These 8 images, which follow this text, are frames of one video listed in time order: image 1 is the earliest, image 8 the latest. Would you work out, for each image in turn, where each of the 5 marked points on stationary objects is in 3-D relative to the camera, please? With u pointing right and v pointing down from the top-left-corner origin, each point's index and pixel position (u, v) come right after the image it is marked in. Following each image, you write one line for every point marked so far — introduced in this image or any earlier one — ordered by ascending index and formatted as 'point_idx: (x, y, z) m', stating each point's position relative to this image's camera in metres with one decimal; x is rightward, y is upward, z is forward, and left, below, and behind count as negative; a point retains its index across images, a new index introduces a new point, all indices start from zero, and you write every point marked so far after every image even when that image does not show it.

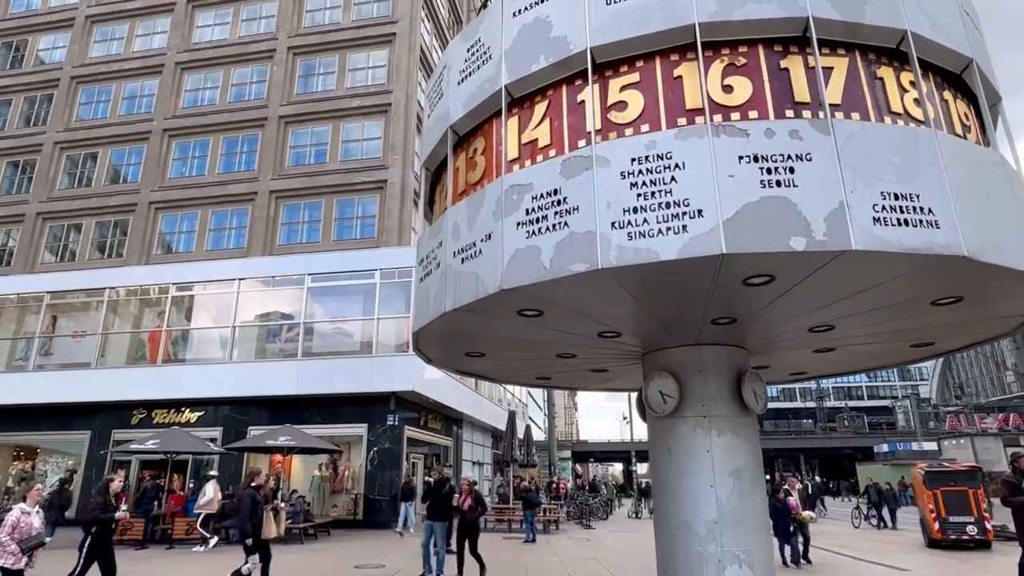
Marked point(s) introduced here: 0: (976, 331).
0: (+8.4, -0.8, +11.2) m
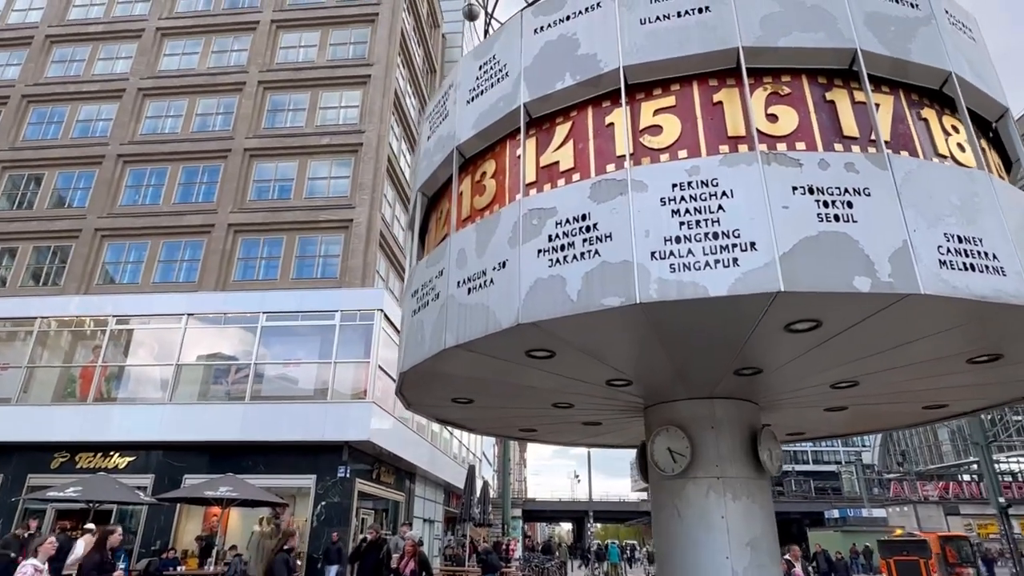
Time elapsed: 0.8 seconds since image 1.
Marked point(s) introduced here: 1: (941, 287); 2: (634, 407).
0: (+8.3, -1.8, +10.7) m
1: (+4.6, 0.0, +6.5) m
2: (+2.3, -2.2, +11.6) m
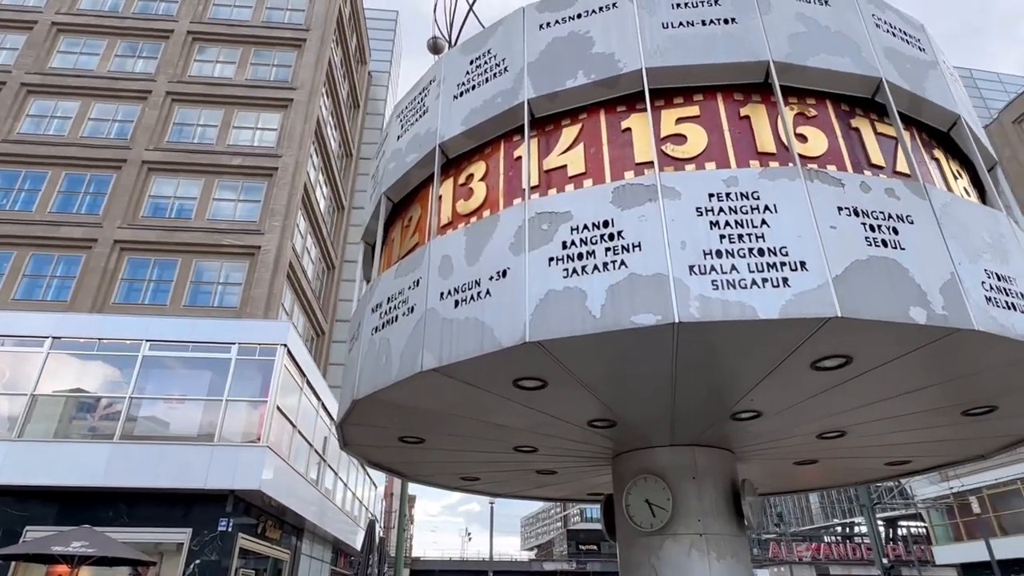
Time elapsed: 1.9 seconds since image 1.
0: (+7.6, -2.8, +10.6) m
1: (+4.7, -0.3, +6.1) m
2: (+1.5, -2.8, +10.5) m
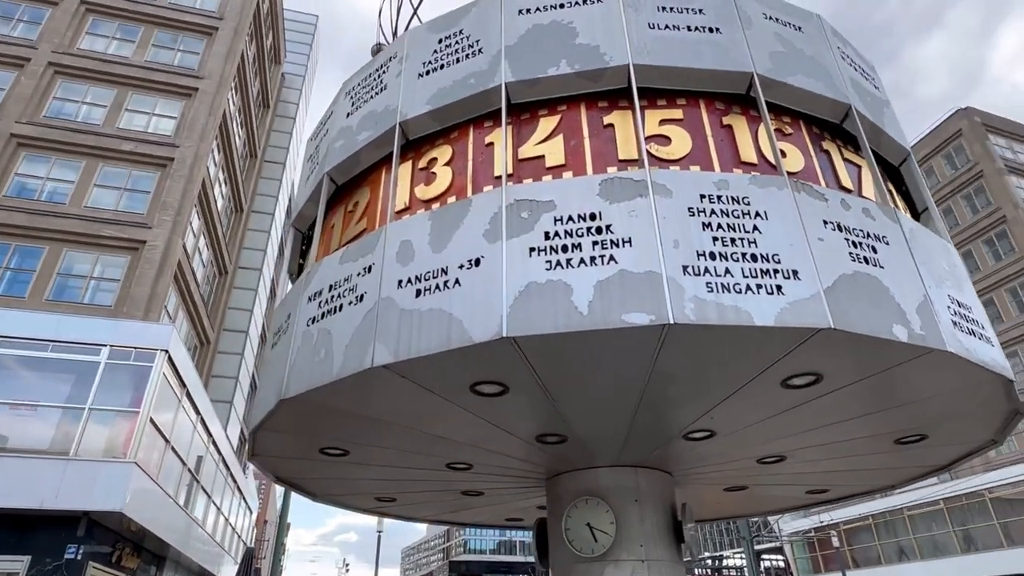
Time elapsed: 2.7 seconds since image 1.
0: (+6.4, -3.4, +10.9) m
1: (+4.5, -0.6, +6.2) m
2: (+0.4, -3.0, +9.9) m
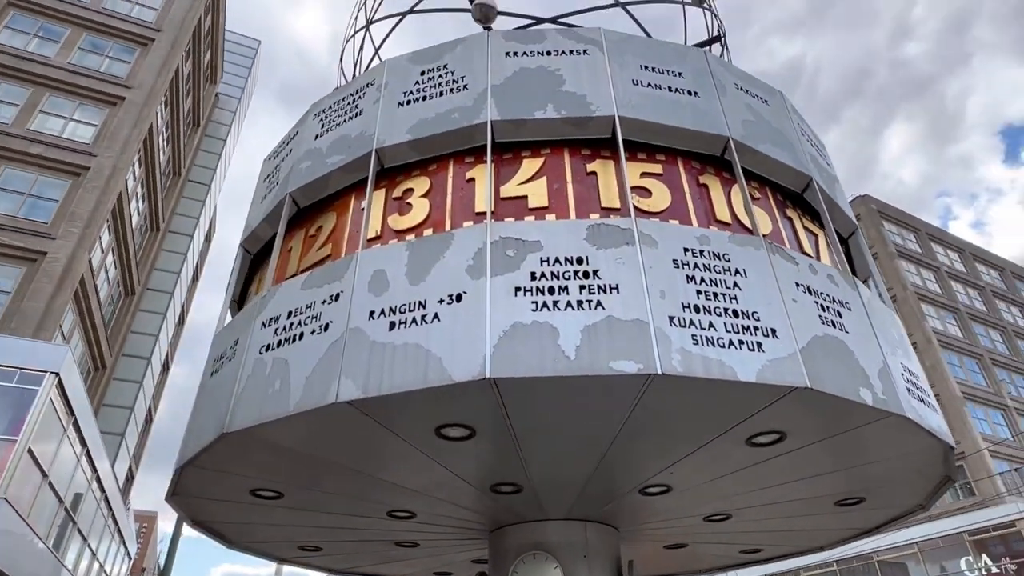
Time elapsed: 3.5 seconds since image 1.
0: (+5.3, -4.6, +11.2) m
1: (+4.2, -1.3, +6.5) m
2: (-0.5, -3.6, +9.5) m
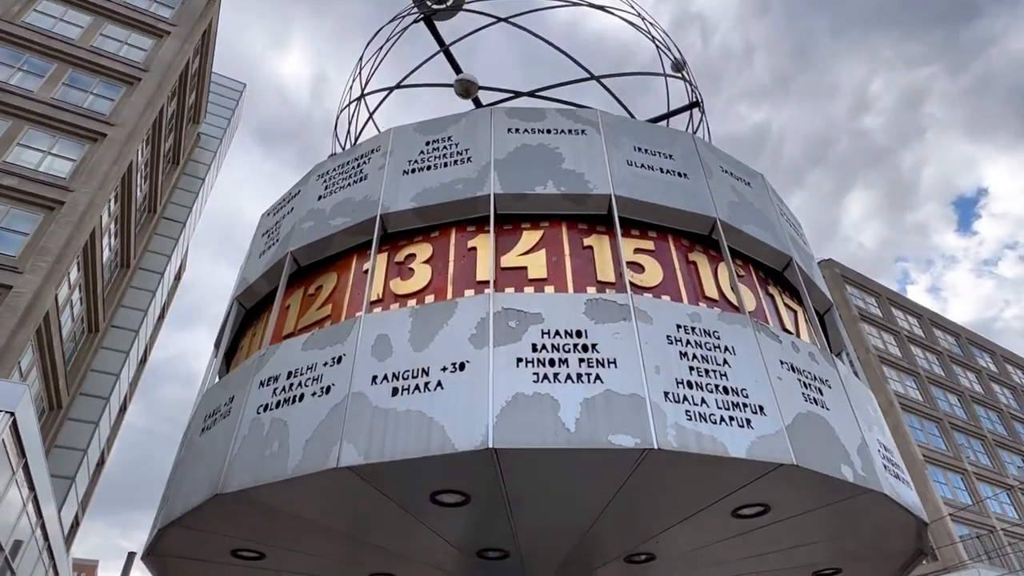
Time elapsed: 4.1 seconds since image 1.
0: (+4.9, -5.9, +11.3) m
1: (+4.1, -2.2, +6.8) m
2: (-0.8, -4.6, +9.4) m
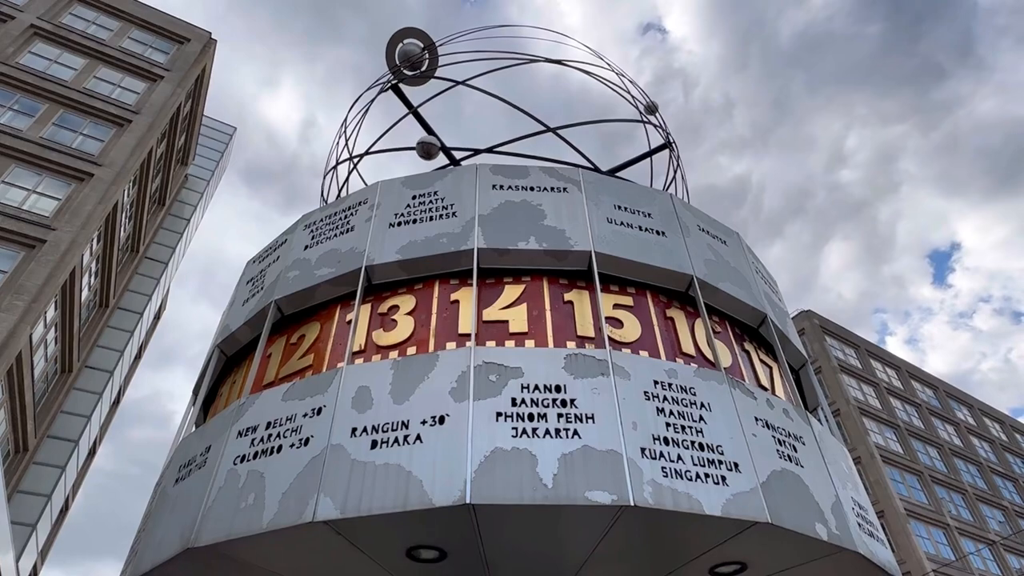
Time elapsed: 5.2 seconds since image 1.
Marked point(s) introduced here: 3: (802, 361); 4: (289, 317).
0: (+4.5, -6.9, +11.0) m
1: (+3.9, -2.9, +6.8) m
2: (-1.1, -5.3, +9.1) m
3: (+6.9, -1.7, +14.7) m
4: (-5.0, -0.6, +13.8) m
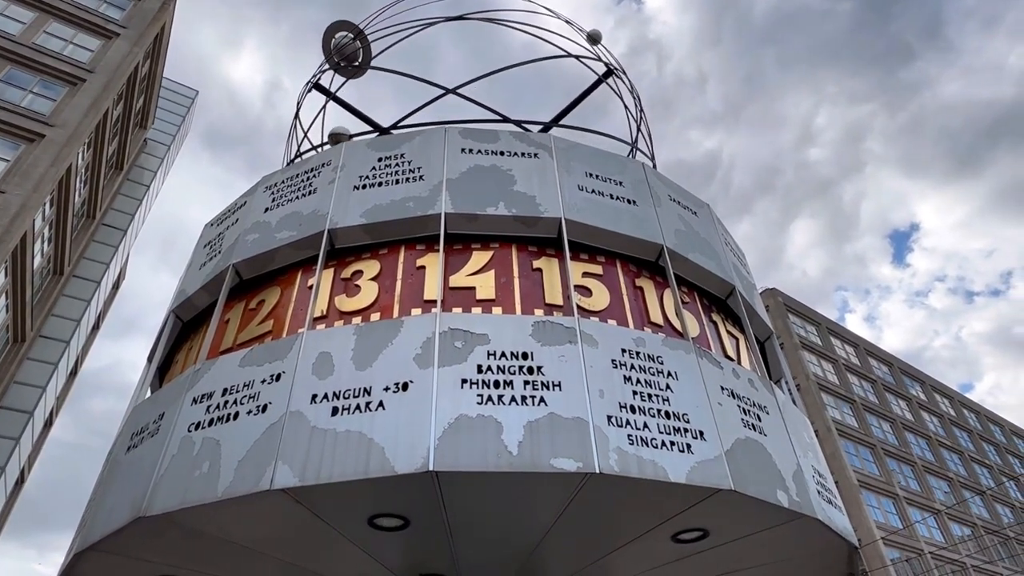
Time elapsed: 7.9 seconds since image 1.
0: (+3.8, -6.4, +11.4) m
1: (+3.5, -2.5, +6.9) m
2: (-1.6, -4.8, +9.1) m
3: (+6.2, -1.1, +14.9) m
4: (-5.7, +0.1, +13.4) m
